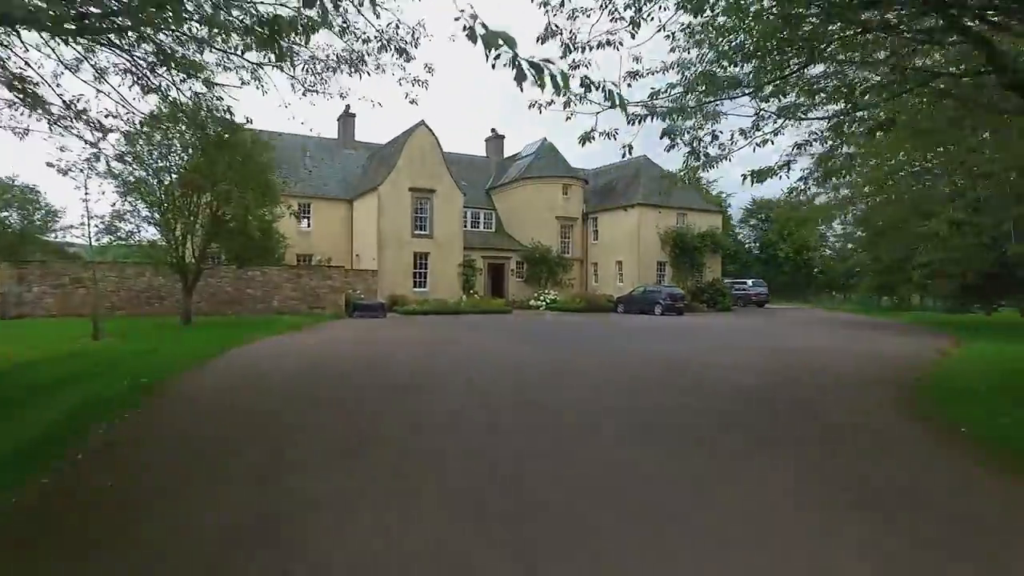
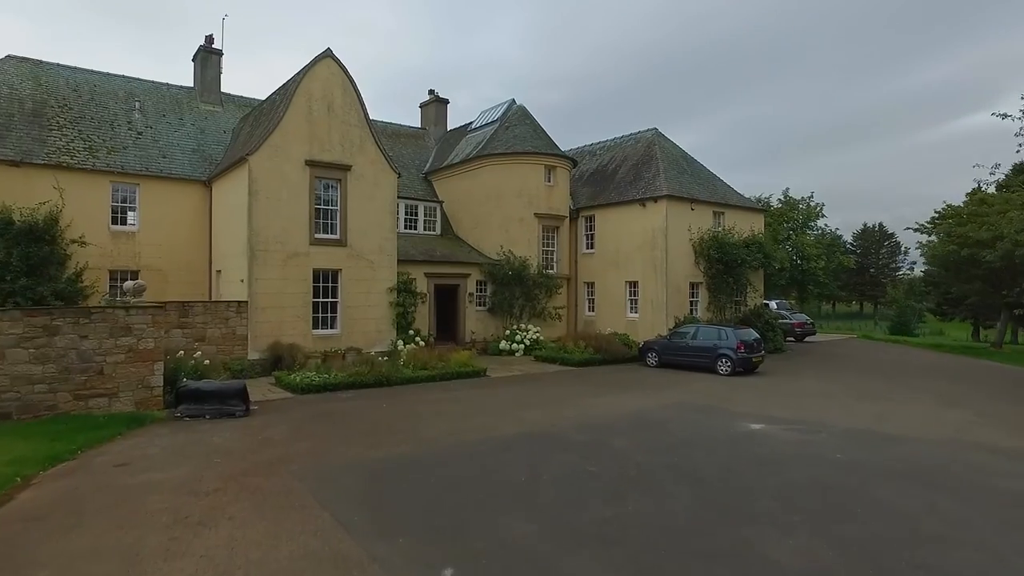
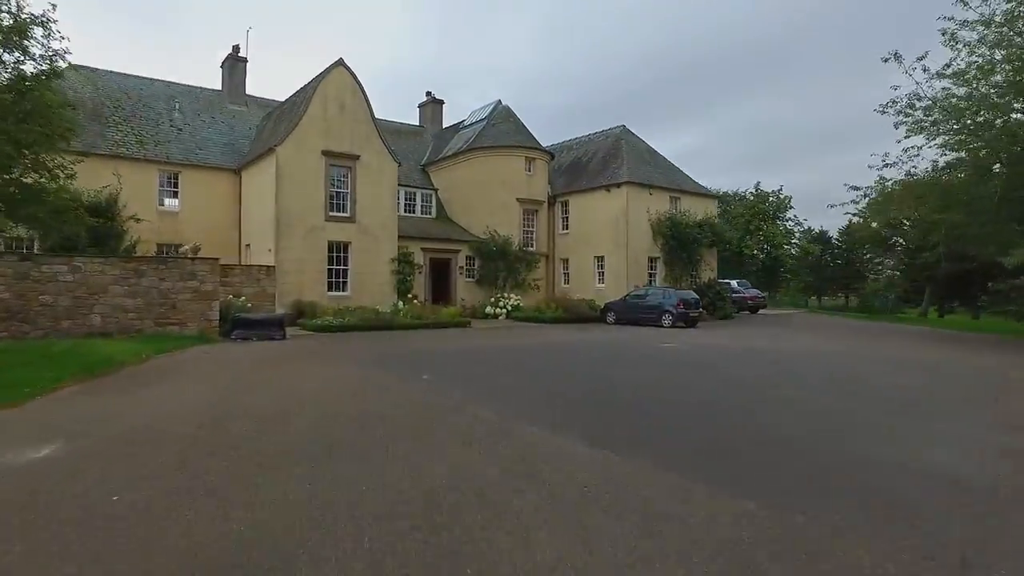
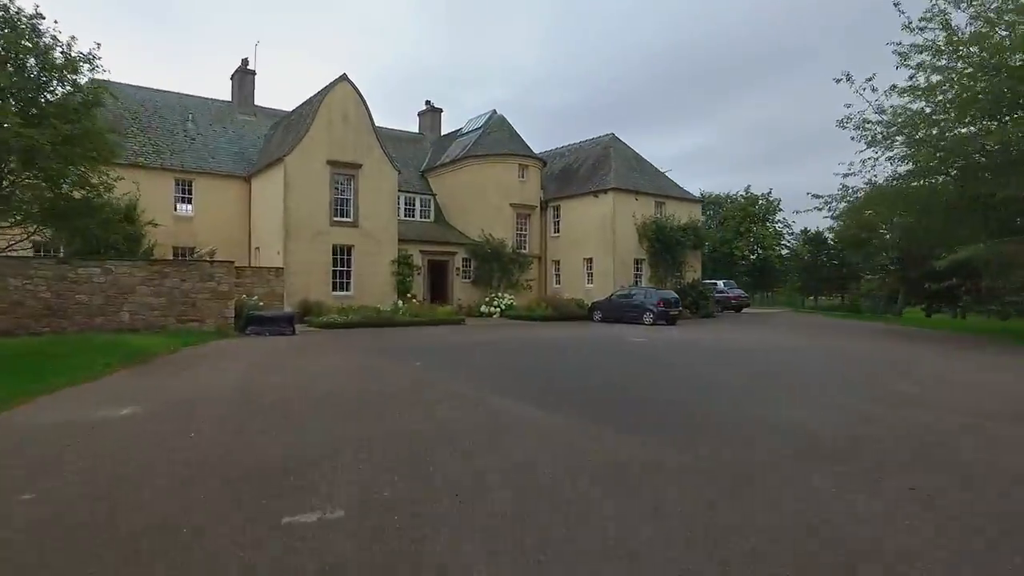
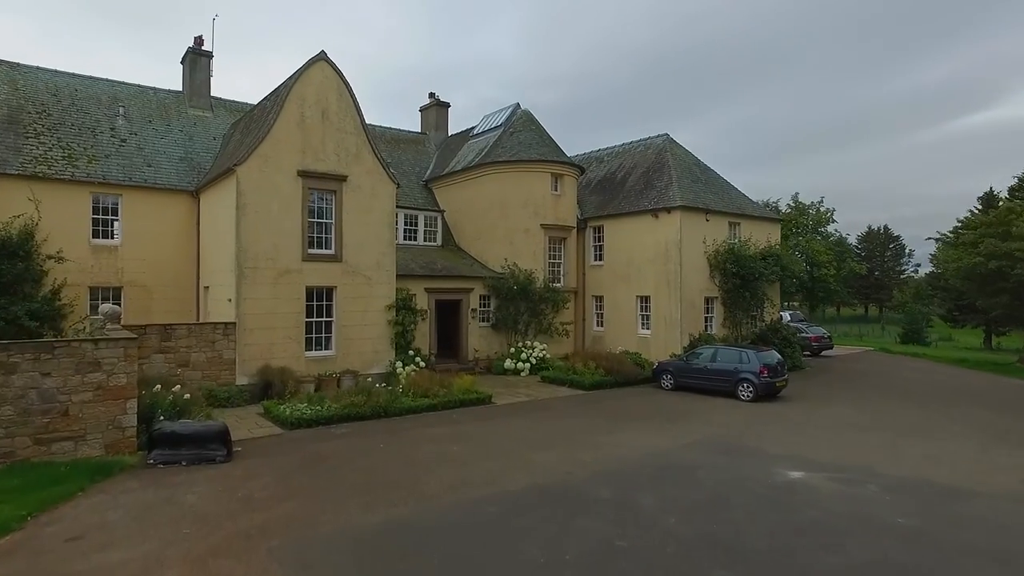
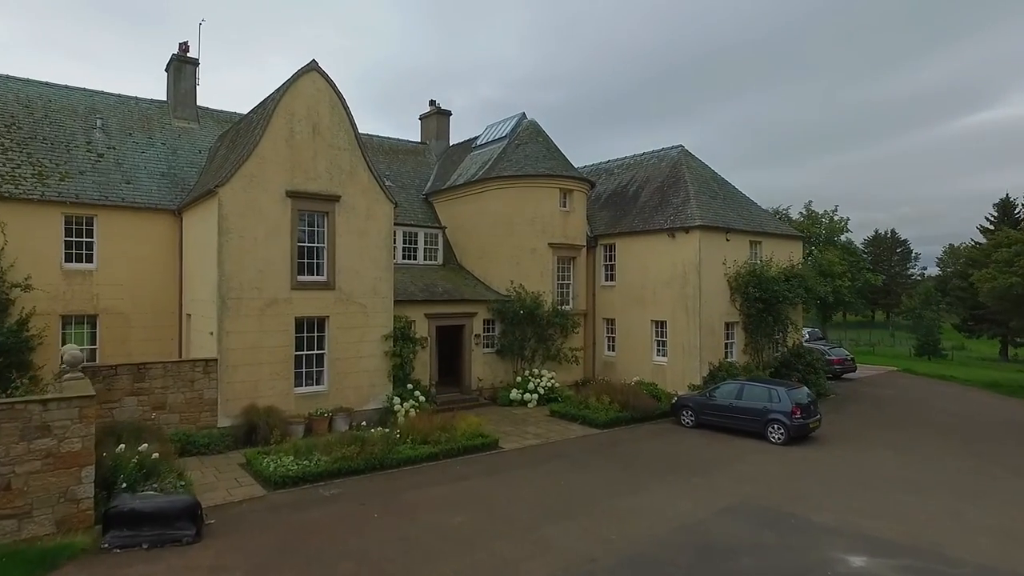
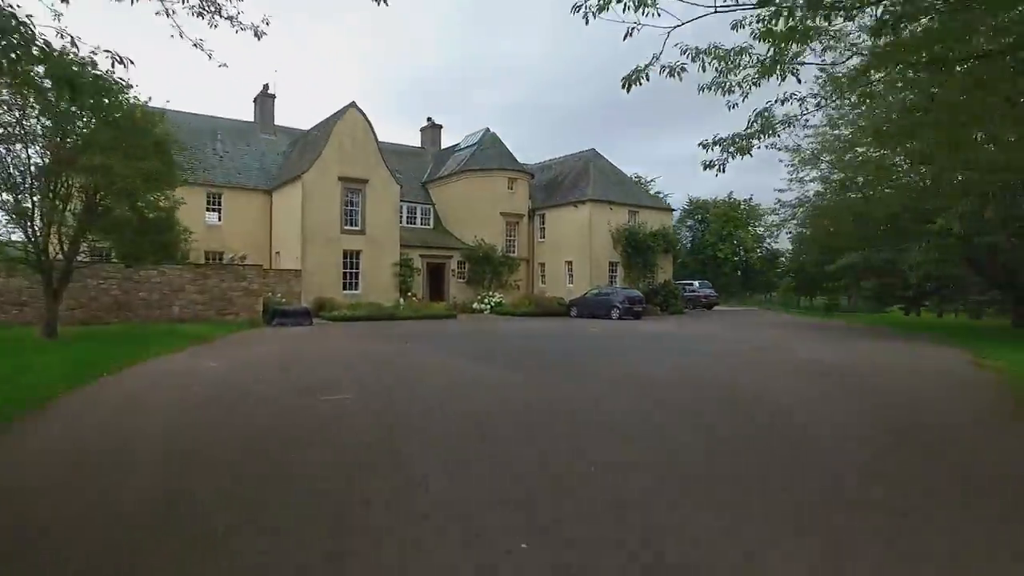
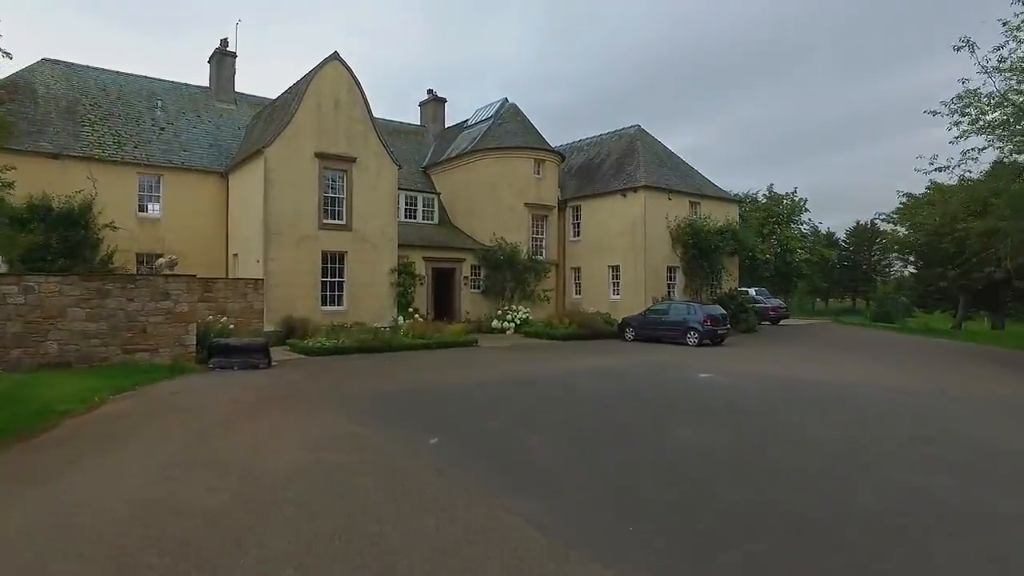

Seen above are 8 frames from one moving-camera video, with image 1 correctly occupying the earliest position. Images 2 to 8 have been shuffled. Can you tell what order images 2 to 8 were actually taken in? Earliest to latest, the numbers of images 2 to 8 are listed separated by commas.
7, 4, 3, 8, 2, 5, 6
